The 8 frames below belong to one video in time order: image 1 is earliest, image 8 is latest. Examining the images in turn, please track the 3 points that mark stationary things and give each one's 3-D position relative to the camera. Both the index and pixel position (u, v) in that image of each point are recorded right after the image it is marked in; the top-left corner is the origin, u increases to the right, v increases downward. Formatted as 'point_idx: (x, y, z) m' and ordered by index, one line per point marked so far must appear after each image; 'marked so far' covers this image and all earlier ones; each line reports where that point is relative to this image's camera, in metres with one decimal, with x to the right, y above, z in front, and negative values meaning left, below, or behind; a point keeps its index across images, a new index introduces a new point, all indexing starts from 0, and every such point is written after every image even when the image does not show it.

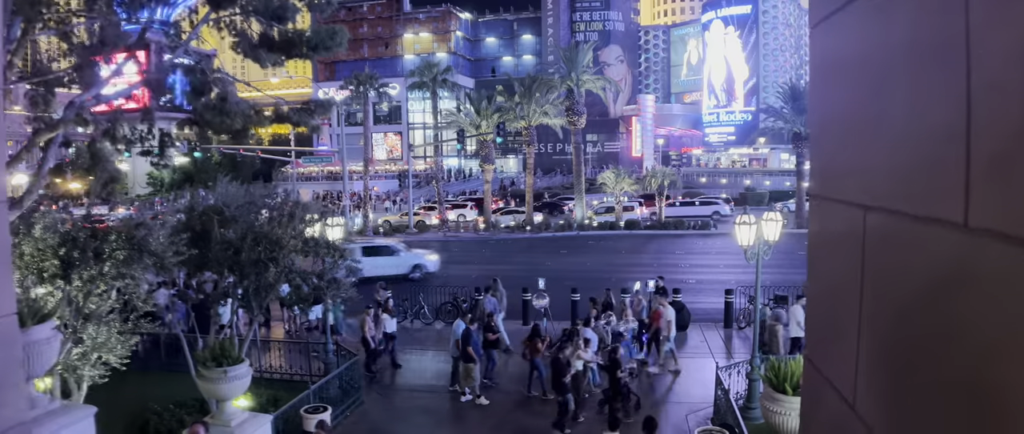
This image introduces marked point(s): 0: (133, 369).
0: (-7.8, -3.3, +14.5) m
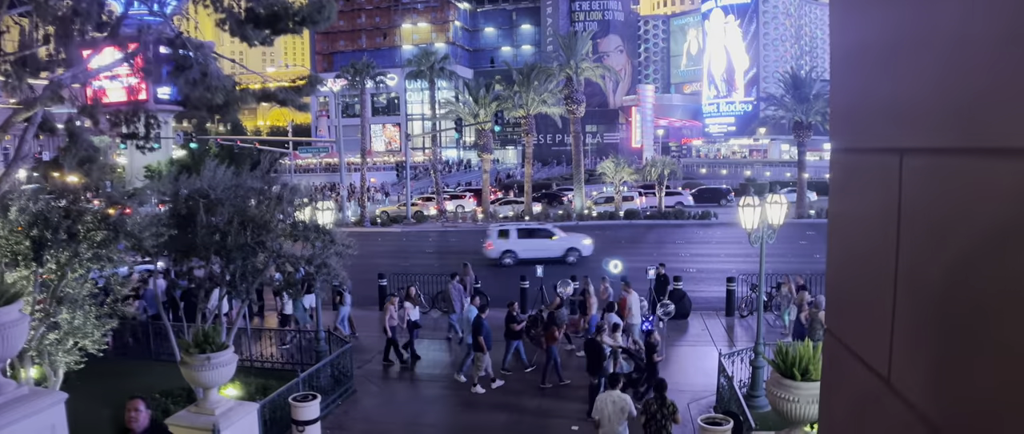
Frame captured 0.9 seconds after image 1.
0: (-7.8, -3.0, +14.1) m
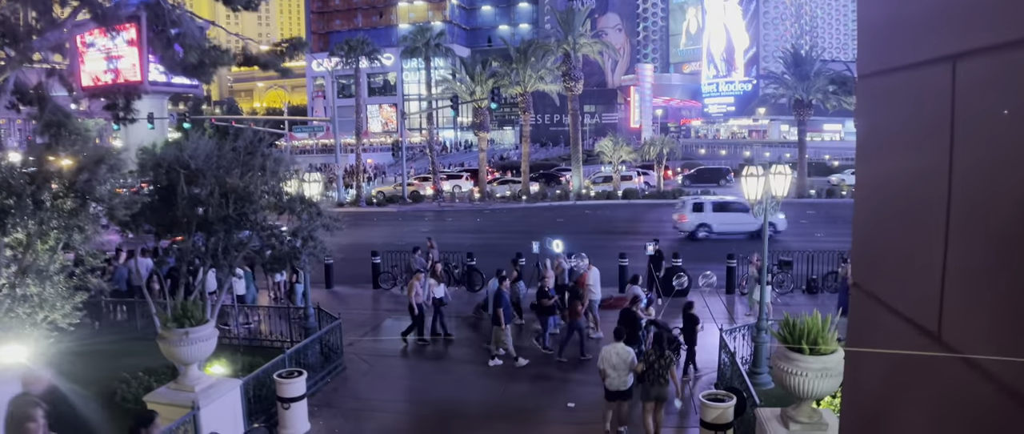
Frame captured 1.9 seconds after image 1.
0: (-7.9, -2.5, +13.7) m
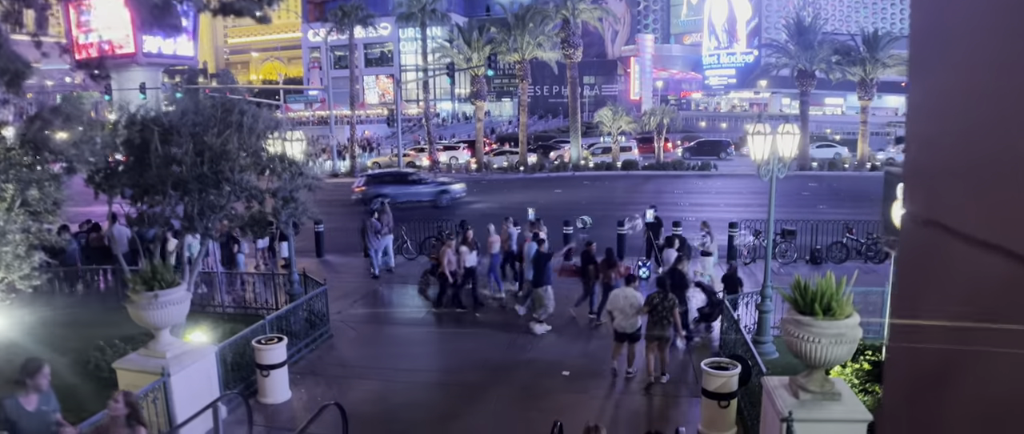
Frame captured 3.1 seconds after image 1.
0: (-8.0, -1.8, +13.2) m
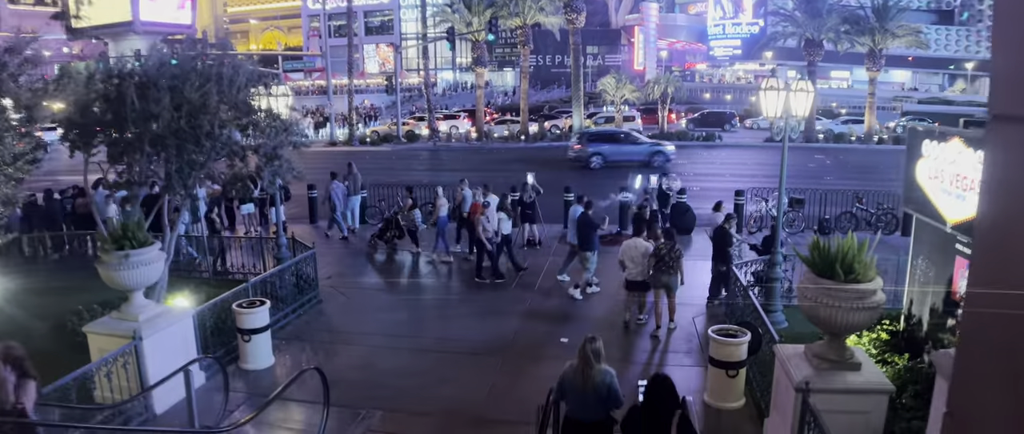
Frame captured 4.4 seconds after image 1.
0: (-8.1, -1.1, +12.8) m
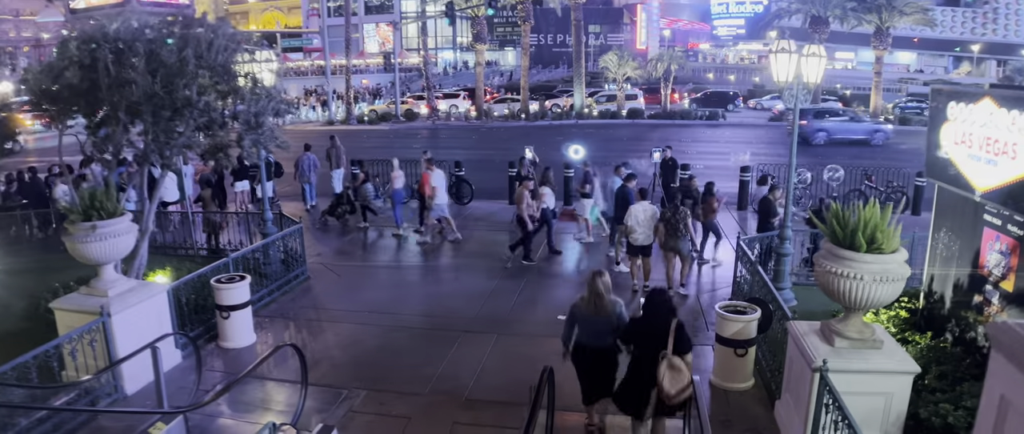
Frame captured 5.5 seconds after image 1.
0: (-8.1, -0.6, +12.3) m
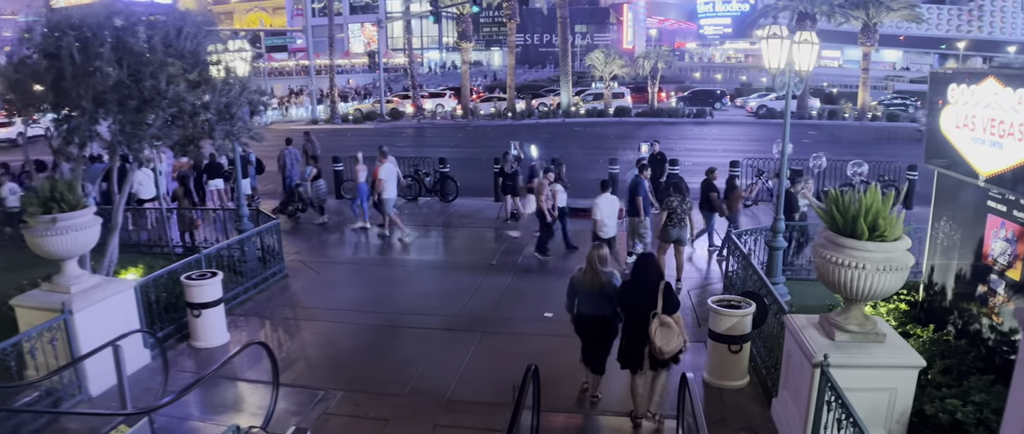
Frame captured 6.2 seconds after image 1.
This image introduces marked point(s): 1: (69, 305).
0: (-8.4, -0.6, +11.9) m
1: (-4.1, -0.8, +6.4) m
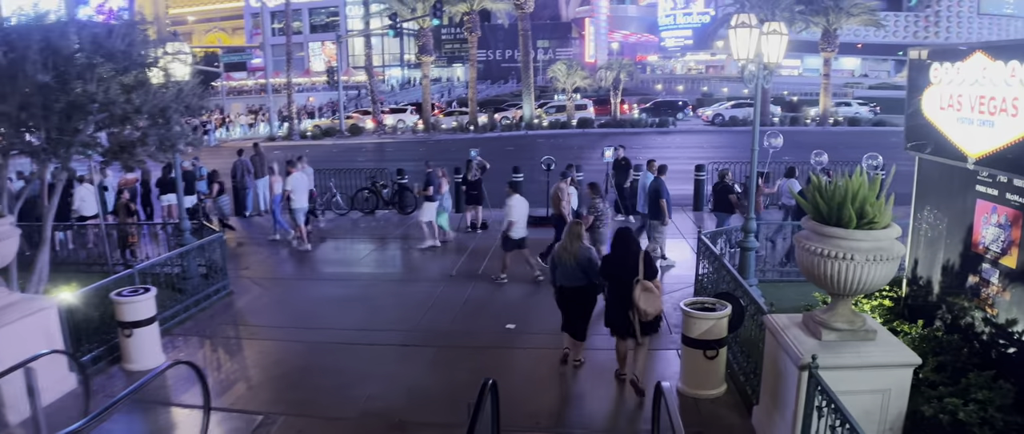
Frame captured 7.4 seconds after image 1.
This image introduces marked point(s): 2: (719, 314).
0: (-8.9, -0.9, +11.0) m
1: (-4.4, -0.9, +5.7) m
2: (+1.8, -0.8, +5.9) m
